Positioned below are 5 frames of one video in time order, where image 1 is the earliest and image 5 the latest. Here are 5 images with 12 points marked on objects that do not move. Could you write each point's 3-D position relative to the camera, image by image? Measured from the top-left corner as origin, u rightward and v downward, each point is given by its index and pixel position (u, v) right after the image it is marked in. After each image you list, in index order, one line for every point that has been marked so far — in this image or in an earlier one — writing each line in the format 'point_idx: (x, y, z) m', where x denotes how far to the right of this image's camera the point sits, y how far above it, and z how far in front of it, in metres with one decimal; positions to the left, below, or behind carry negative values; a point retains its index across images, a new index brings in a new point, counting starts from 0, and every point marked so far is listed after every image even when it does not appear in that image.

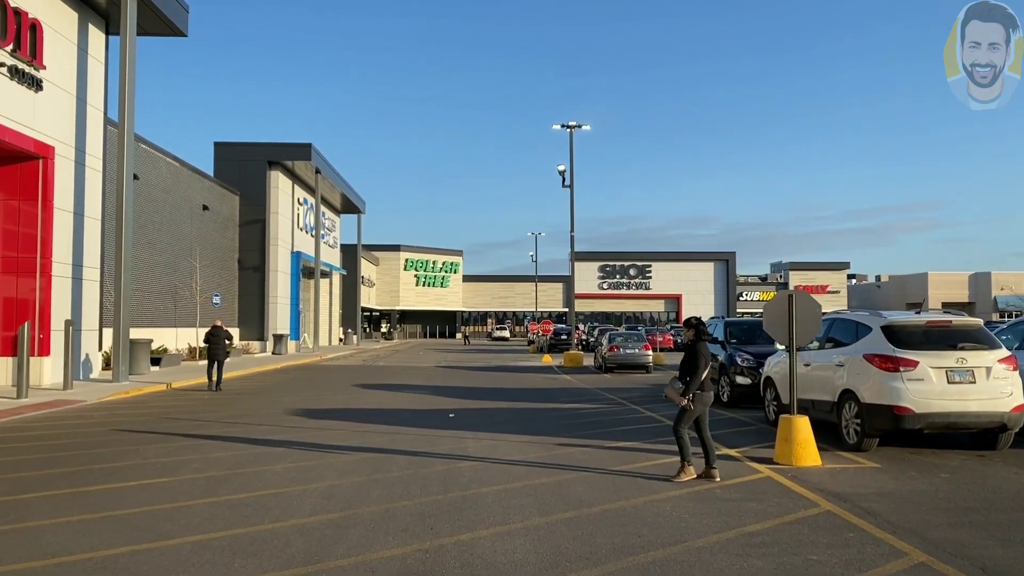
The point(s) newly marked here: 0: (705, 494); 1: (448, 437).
0: (+1.9, -2.0, +7.8) m
1: (-0.9, -2.2, +11.4) m
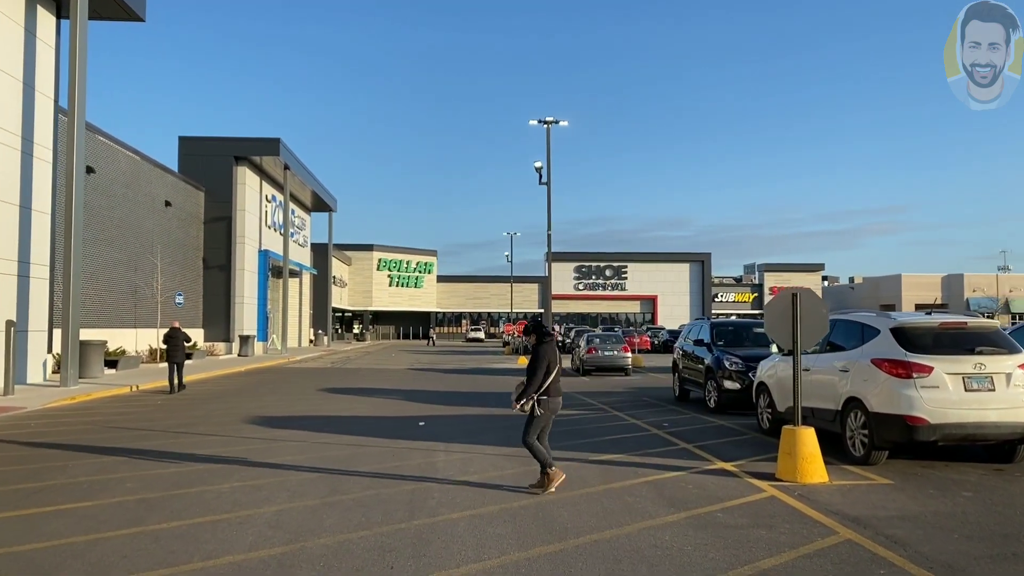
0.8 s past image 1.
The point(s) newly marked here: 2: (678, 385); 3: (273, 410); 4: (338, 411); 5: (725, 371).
0: (+1.7, -2.0, +6.8) m
1: (-1.3, -2.2, +10.4) m
2: (+3.8, -2.2, +17.9) m
3: (-4.9, -2.5, +16.3) m
4: (-3.6, -2.6, +16.4) m
5: (+4.0, -1.6, +14.7) m
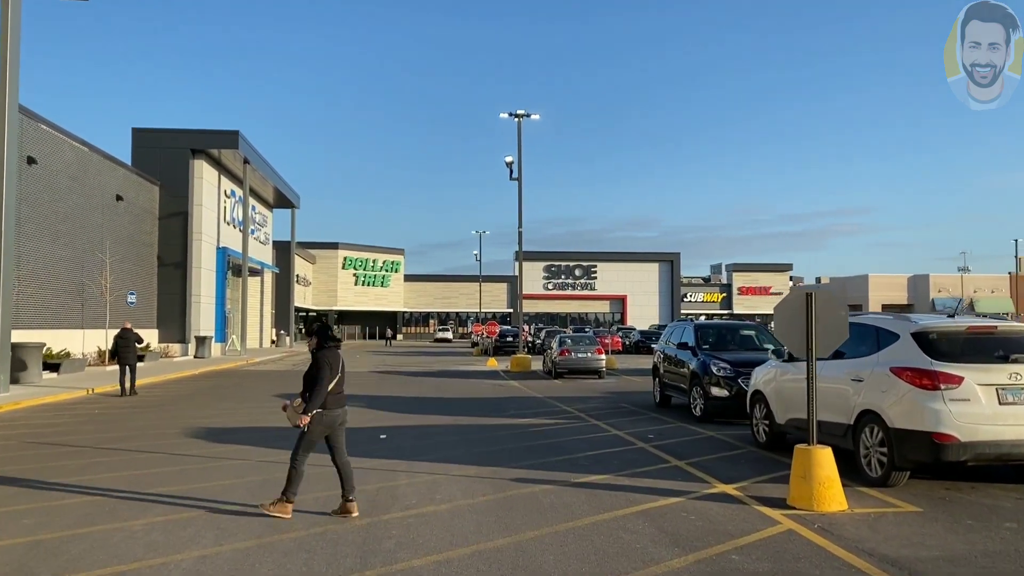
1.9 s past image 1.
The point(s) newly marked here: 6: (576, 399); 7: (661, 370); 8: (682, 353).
0: (+1.5, -2.0, +5.7) m
1: (-1.6, -2.1, +9.1) m
2: (+3.2, -2.2, +16.8) m
3: (-5.5, -2.5, +14.8) m
4: (-4.2, -2.5, +15.0) m
5: (+3.5, -1.6, +13.6) m
6: (+1.6, -2.8, +19.9) m
7: (+3.2, -1.8, +16.8) m
8: (+3.4, -1.3, +15.6) m
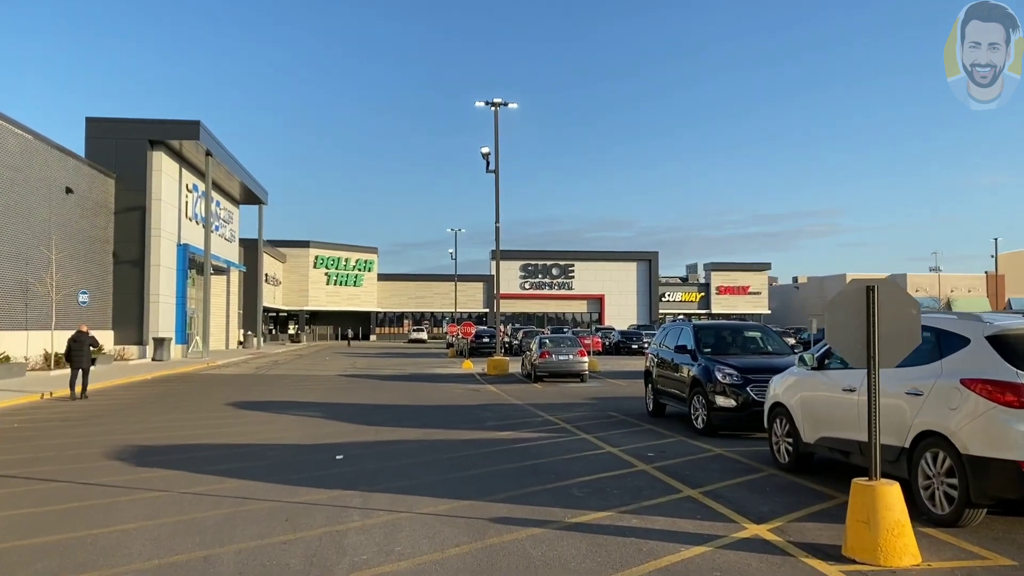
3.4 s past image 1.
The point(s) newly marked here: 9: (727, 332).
0: (+1.4, -1.9, +4.1) m
1: (-1.8, -2.1, +7.4) m
2: (+2.7, -2.1, +15.2) m
3: (-5.9, -2.4, +13.0) m
4: (-4.6, -2.5, +13.2) m
5: (+3.1, -1.5, +12.0) m
6: (+1.1, -2.7, +18.2) m
7: (+2.7, -1.7, +15.2) m
8: (+3.0, -1.2, +14.0) m
9: (+3.8, -0.8, +14.0) m
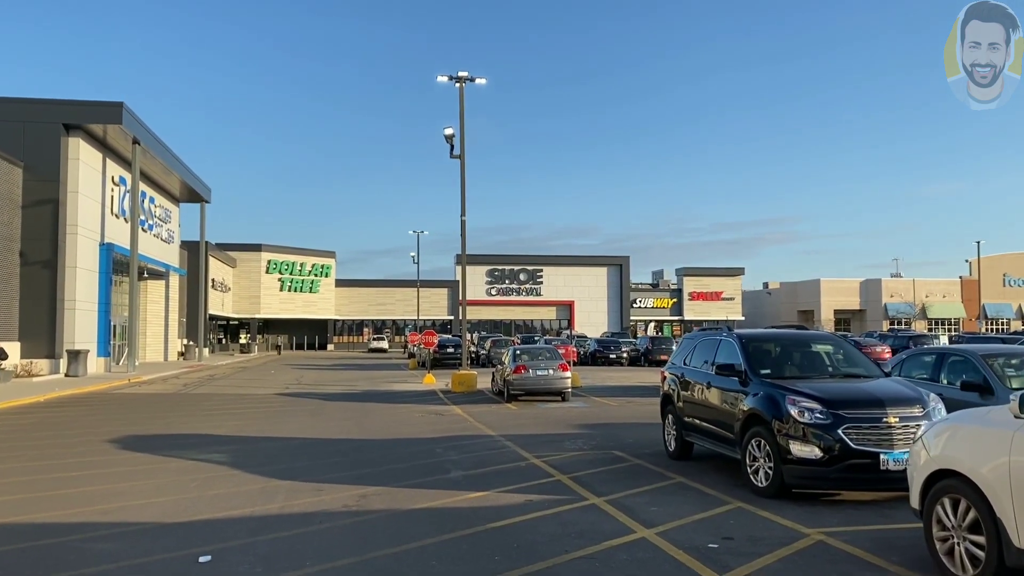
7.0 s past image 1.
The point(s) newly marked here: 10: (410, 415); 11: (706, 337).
0: (+1.5, -1.8, +0.1) m
1: (-1.8, -2.0, +3.3) m
2: (+2.3, -2.1, +11.3) m
3: (-6.1, -2.4, +8.6) m
4: (-4.9, -2.4, +8.9) m
5: (+2.9, -1.4, +8.1) m
6: (+0.6, -2.7, +14.2) m
7: (+2.4, -1.7, +11.2) m
8: (+2.7, -1.2, +10.1) m
9: (+3.5, -0.7, +10.1) m
10: (-2.5, -3.0, +18.9) m
11: (+2.7, -0.7, +11.2) m
